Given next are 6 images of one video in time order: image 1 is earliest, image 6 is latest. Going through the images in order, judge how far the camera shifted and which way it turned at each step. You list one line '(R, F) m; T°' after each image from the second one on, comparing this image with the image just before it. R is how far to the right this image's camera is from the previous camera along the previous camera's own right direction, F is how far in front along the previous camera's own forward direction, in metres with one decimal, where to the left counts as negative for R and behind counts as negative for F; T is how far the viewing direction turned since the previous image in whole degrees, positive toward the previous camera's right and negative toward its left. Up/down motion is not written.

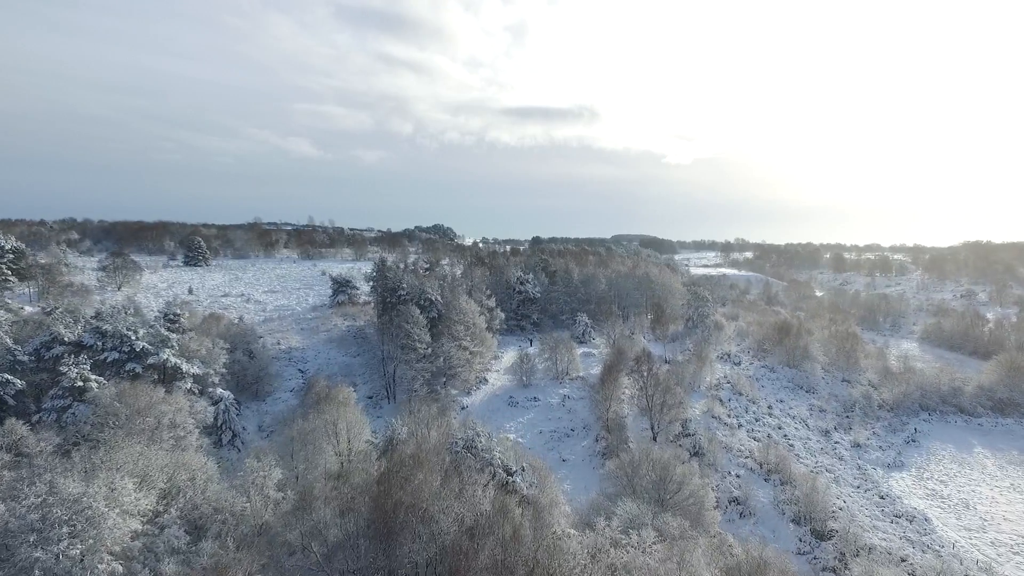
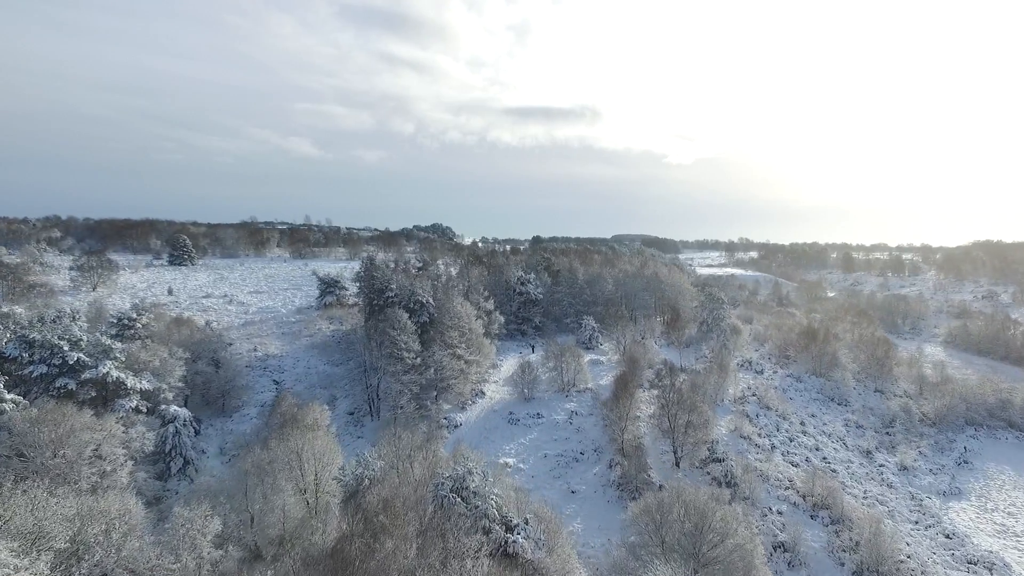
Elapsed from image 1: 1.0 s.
(0.0, +6.9) m; 0°
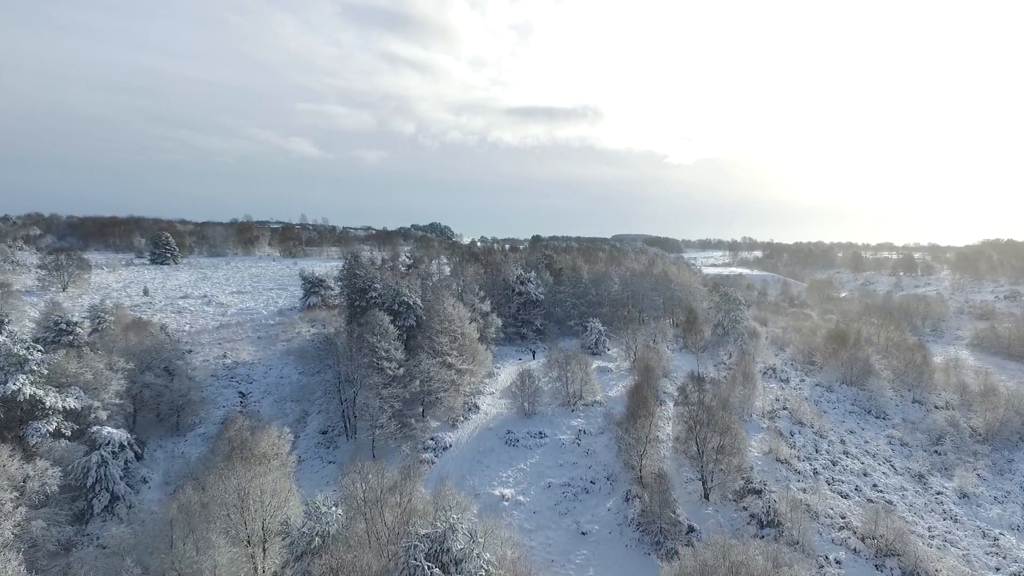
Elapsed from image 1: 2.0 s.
(+0.1, +7.0) m; 0°
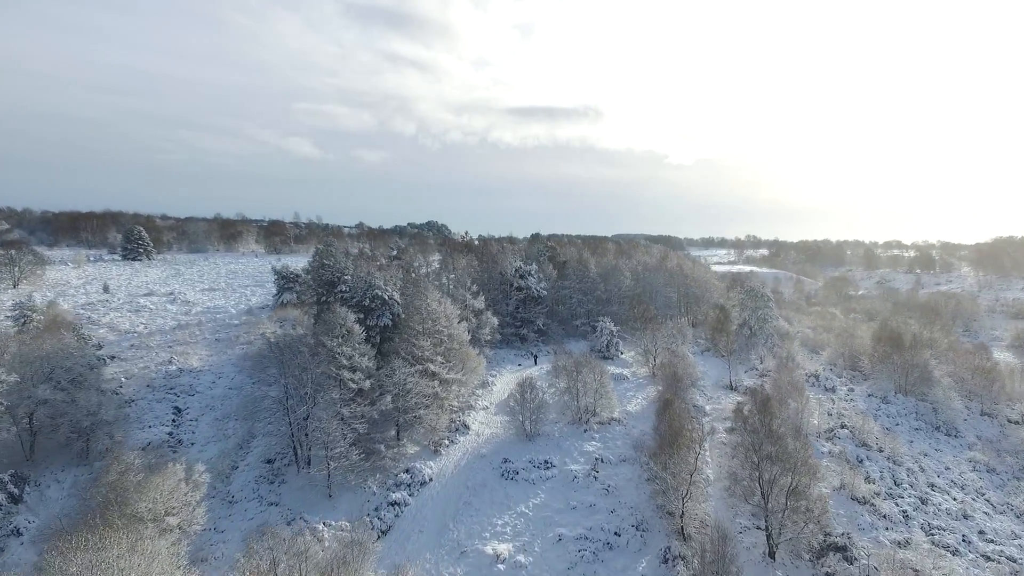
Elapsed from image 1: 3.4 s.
(+0.1, +9.6) m; 0°
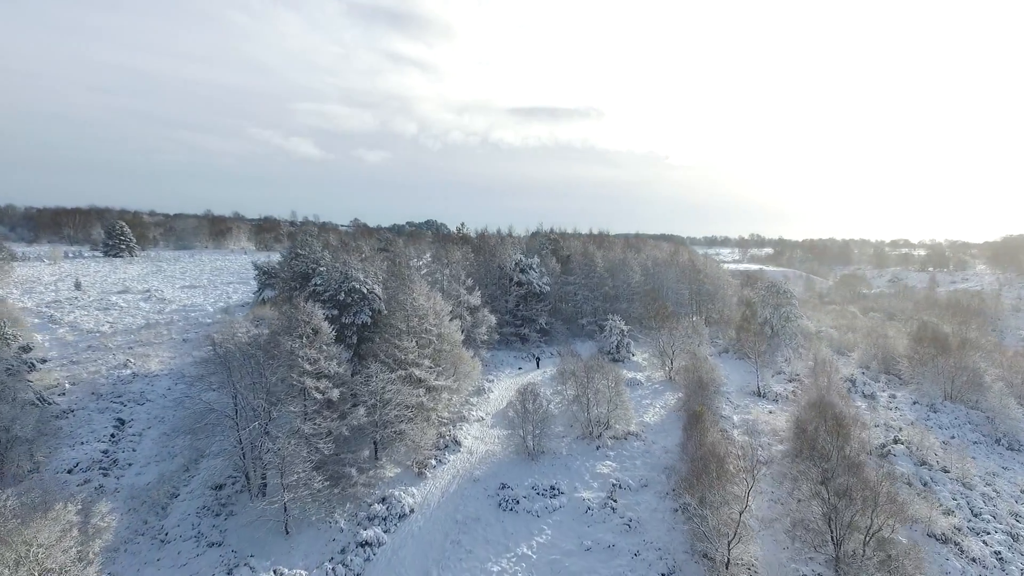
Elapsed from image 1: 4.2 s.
(+0.1, +6.0) m; 0°
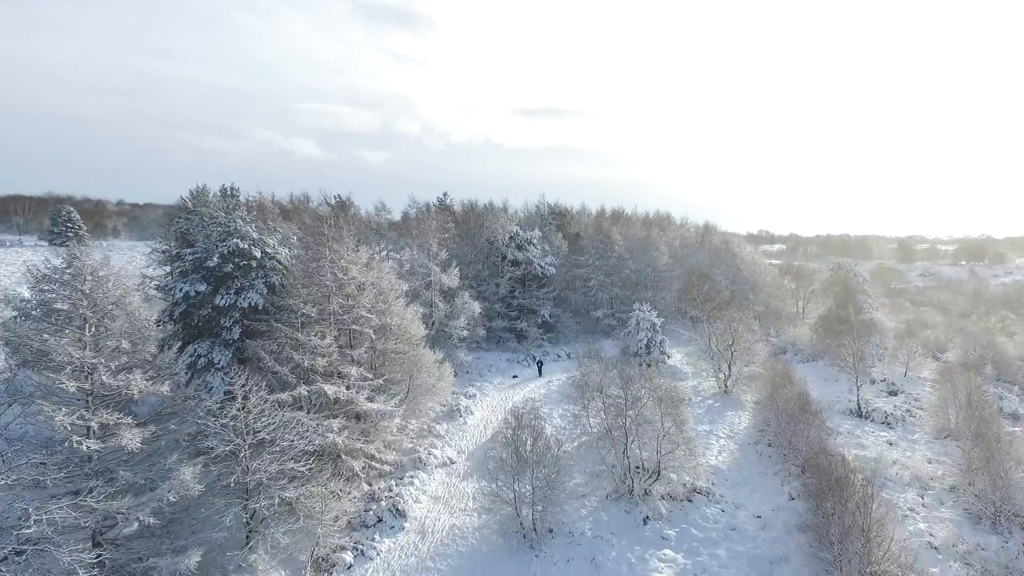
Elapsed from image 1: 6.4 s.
(+0.6, +14.4) m; 0°
